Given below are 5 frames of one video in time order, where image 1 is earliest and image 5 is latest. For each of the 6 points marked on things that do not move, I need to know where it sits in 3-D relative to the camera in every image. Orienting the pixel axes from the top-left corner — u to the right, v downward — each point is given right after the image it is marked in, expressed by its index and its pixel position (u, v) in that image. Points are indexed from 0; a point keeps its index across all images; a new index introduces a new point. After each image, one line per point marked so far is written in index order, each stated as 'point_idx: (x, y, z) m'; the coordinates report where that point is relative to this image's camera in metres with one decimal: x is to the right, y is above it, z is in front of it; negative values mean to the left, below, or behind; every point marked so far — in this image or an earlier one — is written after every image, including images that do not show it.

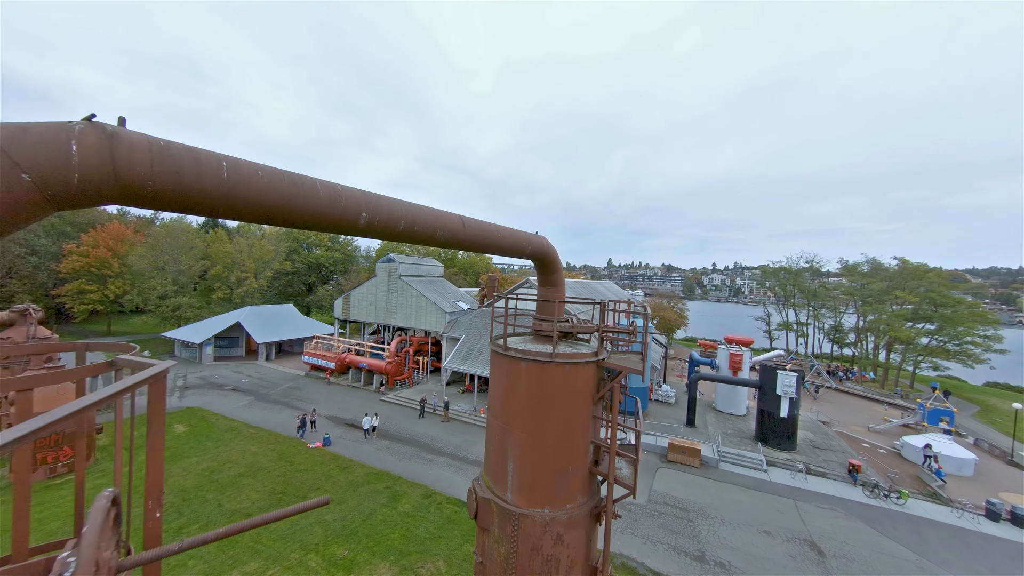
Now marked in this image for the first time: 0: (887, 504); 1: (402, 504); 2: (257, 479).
0: (+17.1, -9.9, +16.1) m
1: (-4.5, -8.9, +14.5) m
2: (-11.3, -8.4, +15.5) m
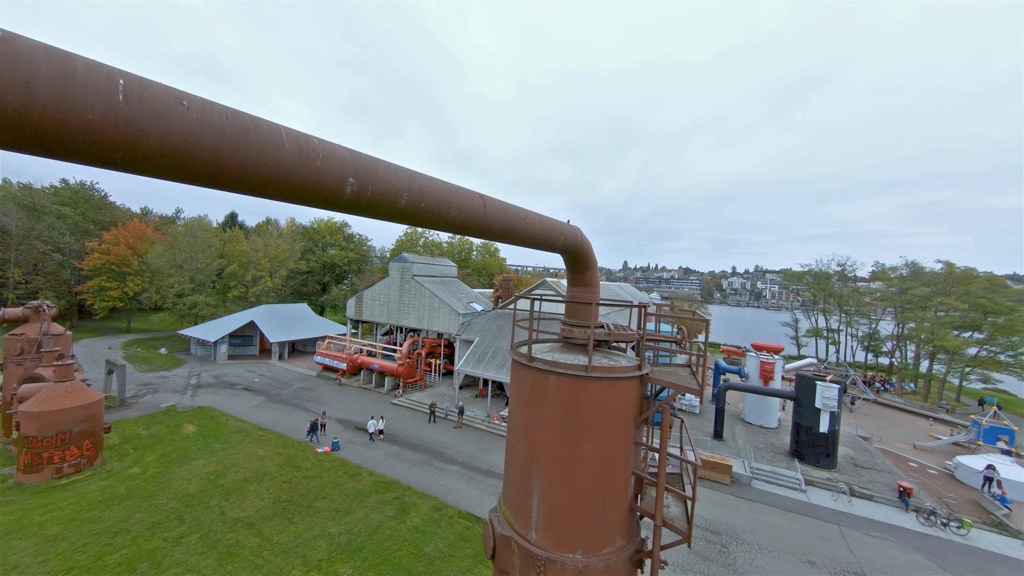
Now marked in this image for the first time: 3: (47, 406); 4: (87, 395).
0: (+17.8, -10.1, +14.4) m
1: (-3.9, -8.9, +13.6) m
2: (-10.6, -8.3, +14.9) m
3: (-19.1, -4.8, +14.4) m
4: (-18.8, -4.7, +15.6) m
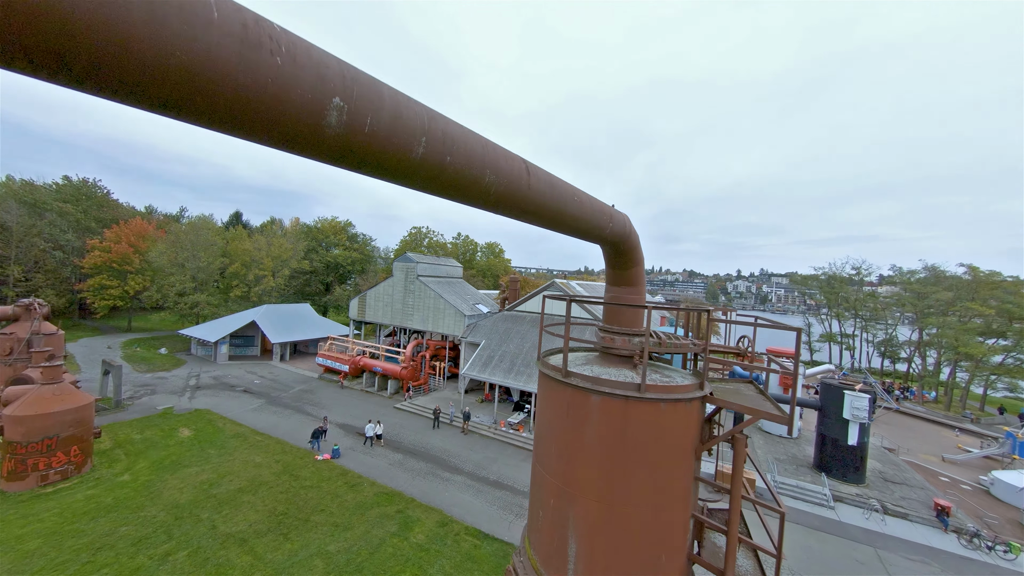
0: (+18.2, -10.3, +13.3) m
1: (-3.5, -8.9, +12.7) m
2: (-10.2, -8.3, +14.1) m
3: (-18.6, -4.7, +13.7) m
4: (-18.3, -4.6, +14.8) m
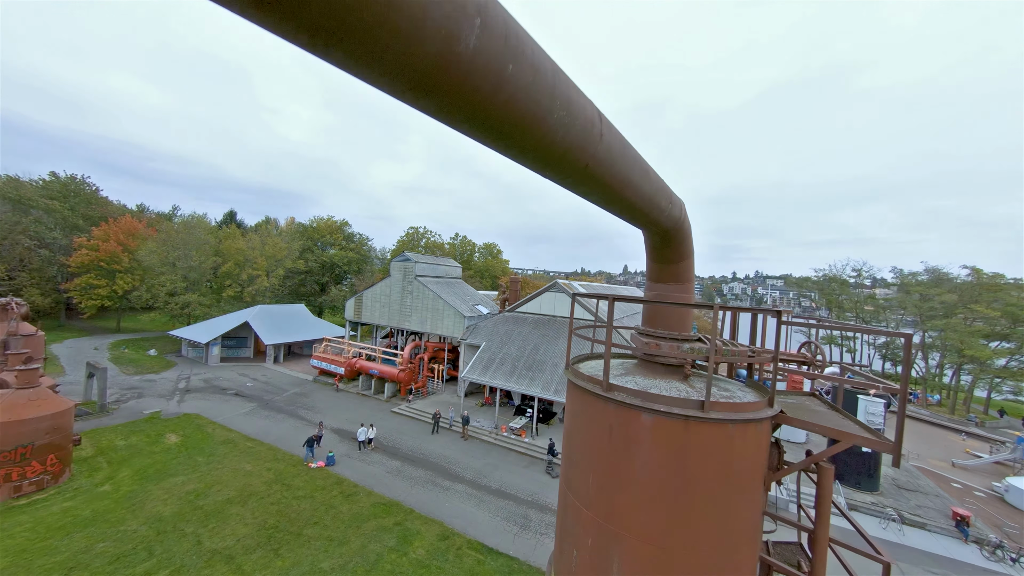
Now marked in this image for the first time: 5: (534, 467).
0: (+18.4, -10.3, +12.8) m
1: (-3.3, -8.9, +12.0) m
2: (-10.0, -8.3, +13.3) m
3: (-18.4, -4.7, +12.8) m
4: (-18.1, -4.5, +14.0) m
5: (+1.1, -9.2, +18.0) m
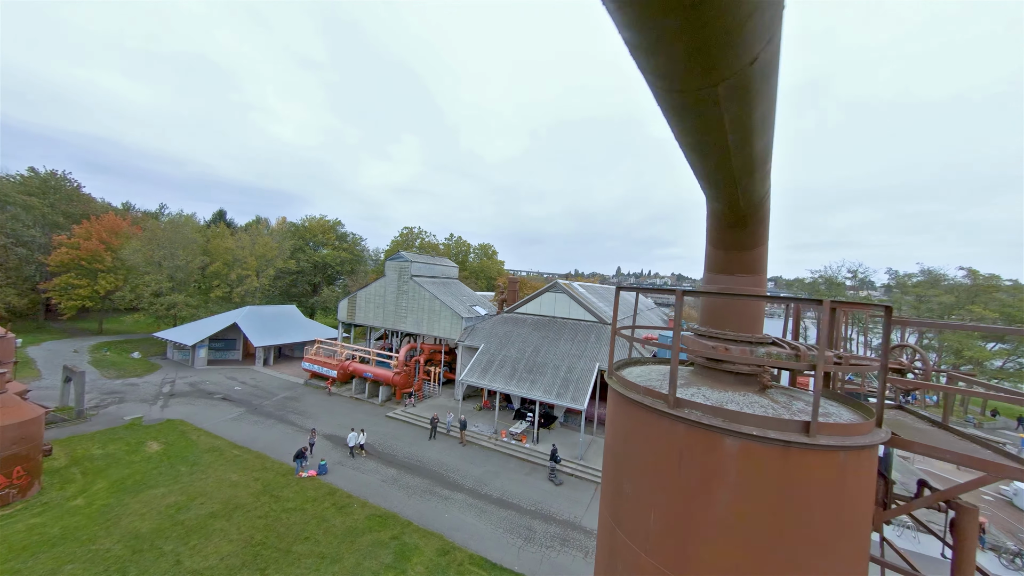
0: (+18.5, -10.3, +12.4) m
1: (-3.2, -8.8, +11.2) m
2: (-9.9, -8.2, +12.4) m
3: (-18.3, -4.6, +11.8) m
4: (-18.0, -4.5, +12.9) m
5: (+1.2, -9.1, +17.3) m
